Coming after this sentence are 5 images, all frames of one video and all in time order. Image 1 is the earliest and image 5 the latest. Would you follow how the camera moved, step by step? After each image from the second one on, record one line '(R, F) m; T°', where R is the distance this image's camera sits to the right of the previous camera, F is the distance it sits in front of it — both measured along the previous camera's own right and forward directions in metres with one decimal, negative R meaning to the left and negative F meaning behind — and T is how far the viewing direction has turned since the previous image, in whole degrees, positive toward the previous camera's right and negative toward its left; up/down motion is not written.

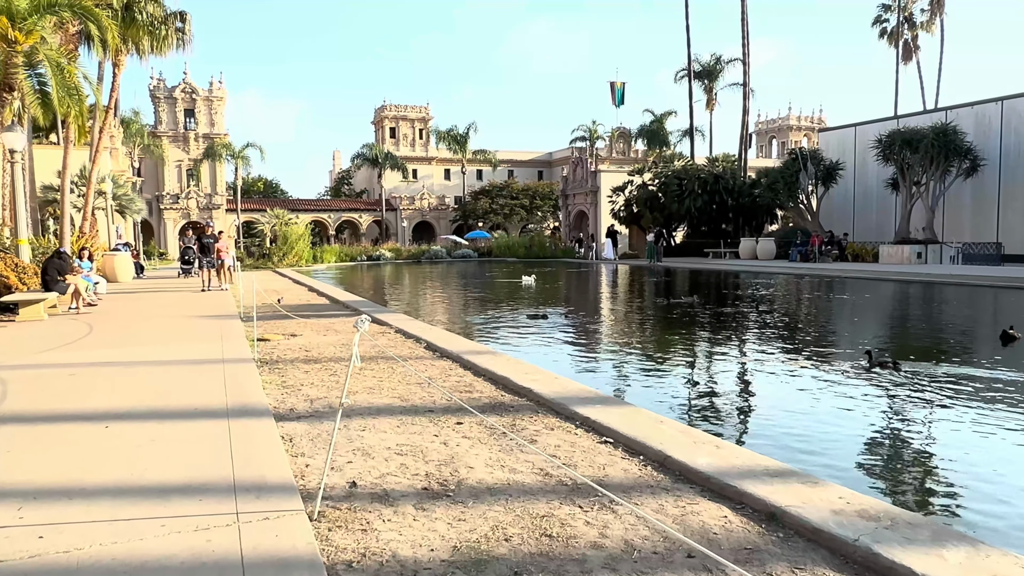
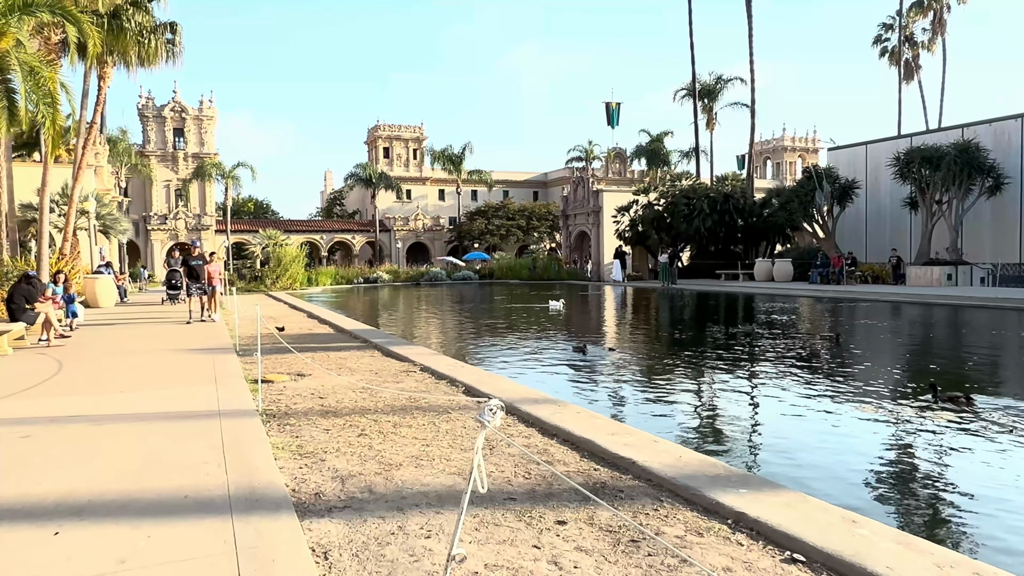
(-0.6, +1.2) m; +1°
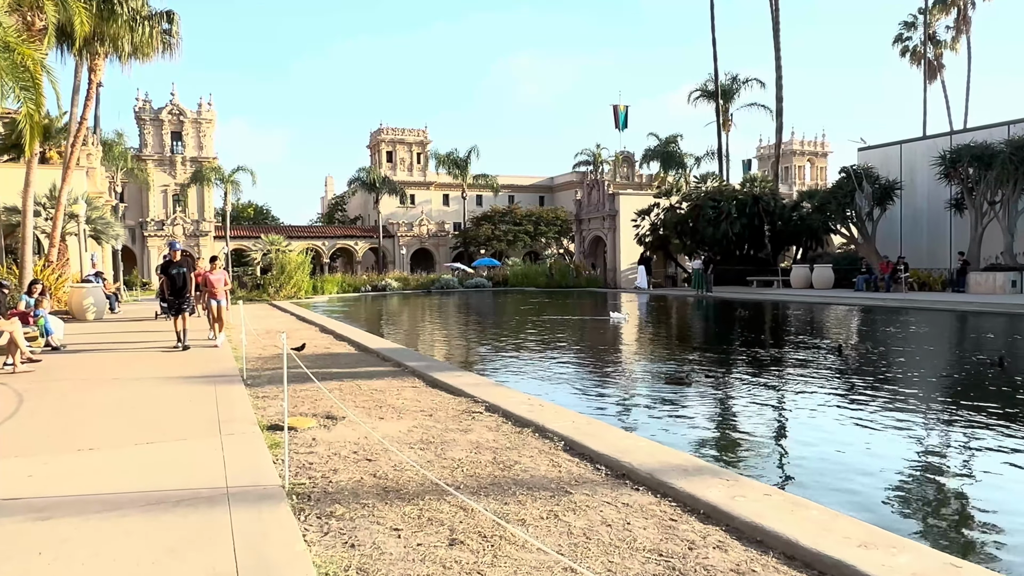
(-0.7, +1.7) m; 0°
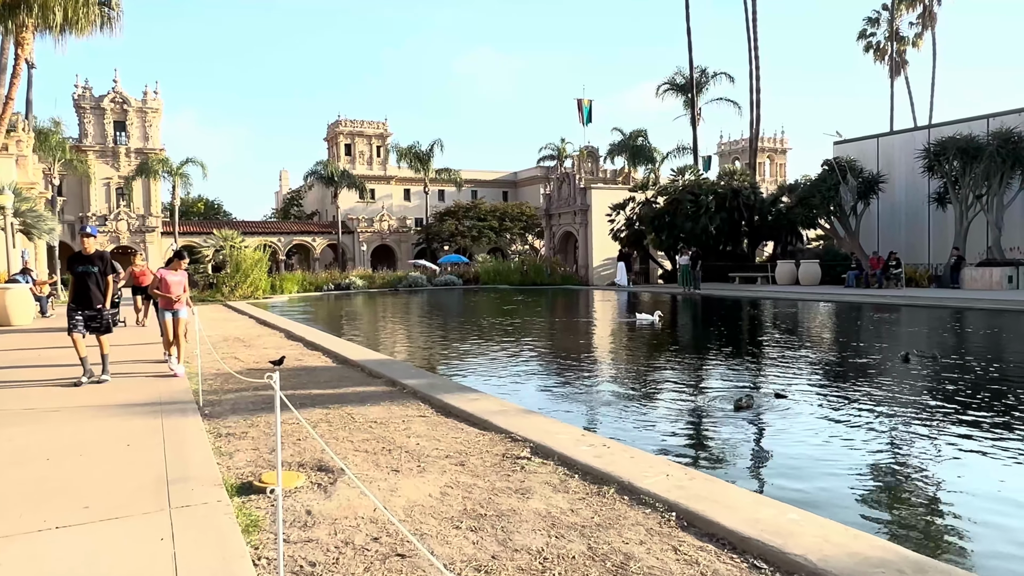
(-0.6, +1.4) m; +3°
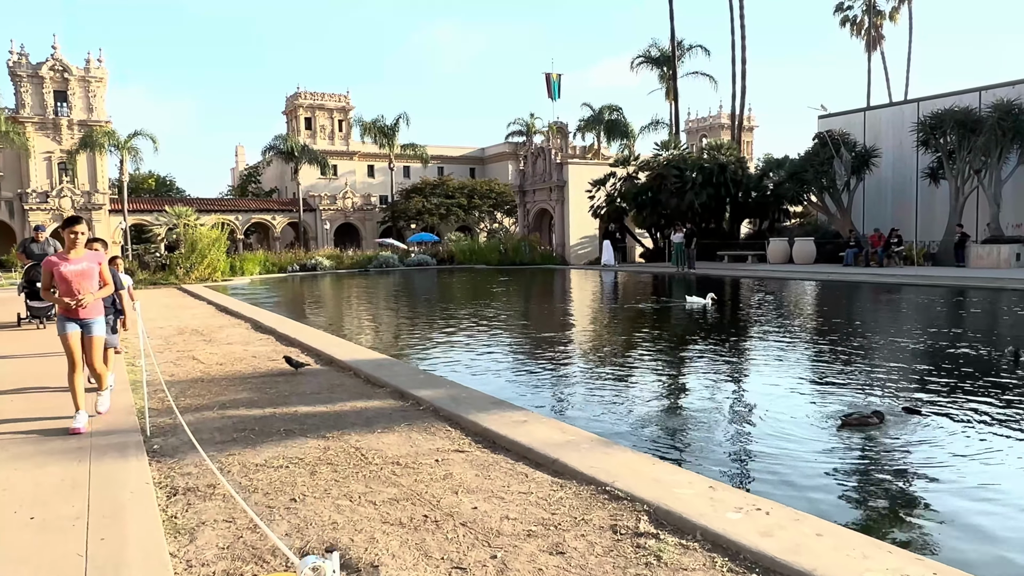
(-0.6, +1.5) m; +3°
